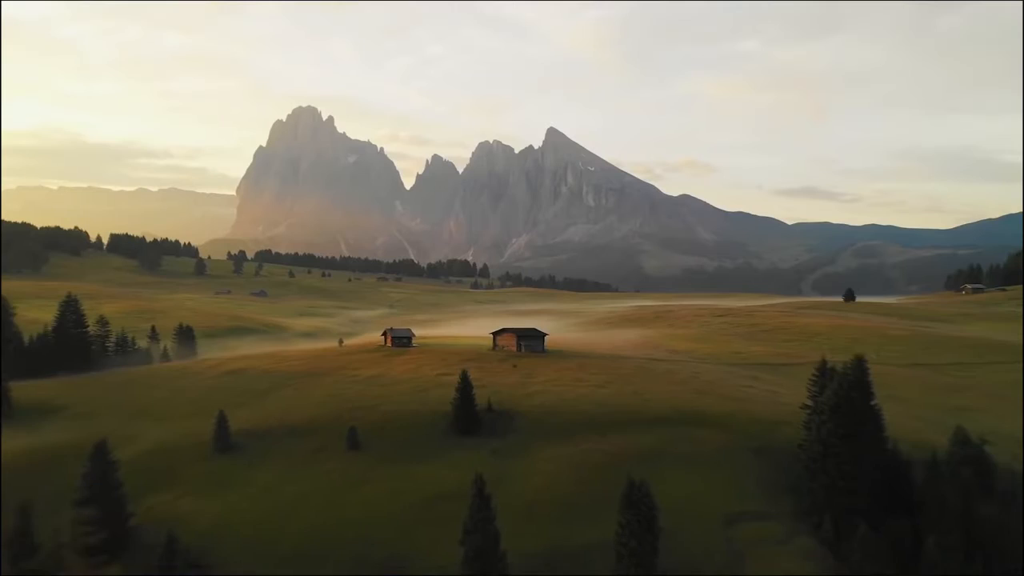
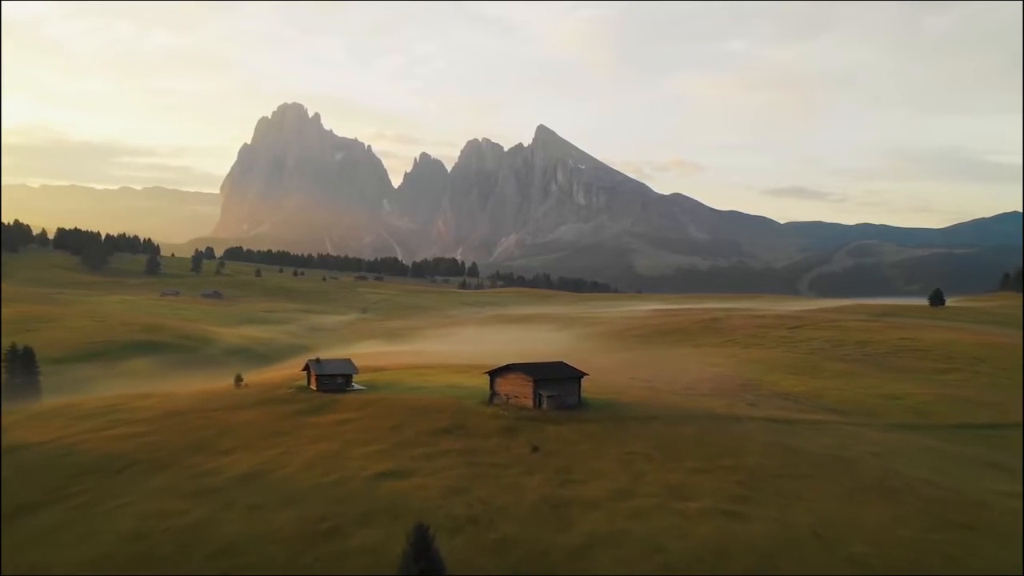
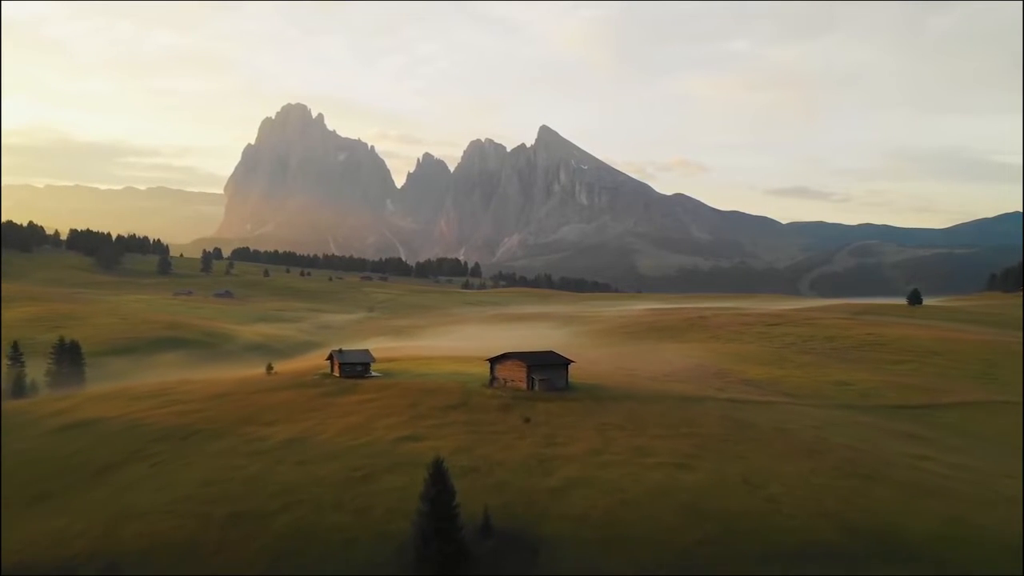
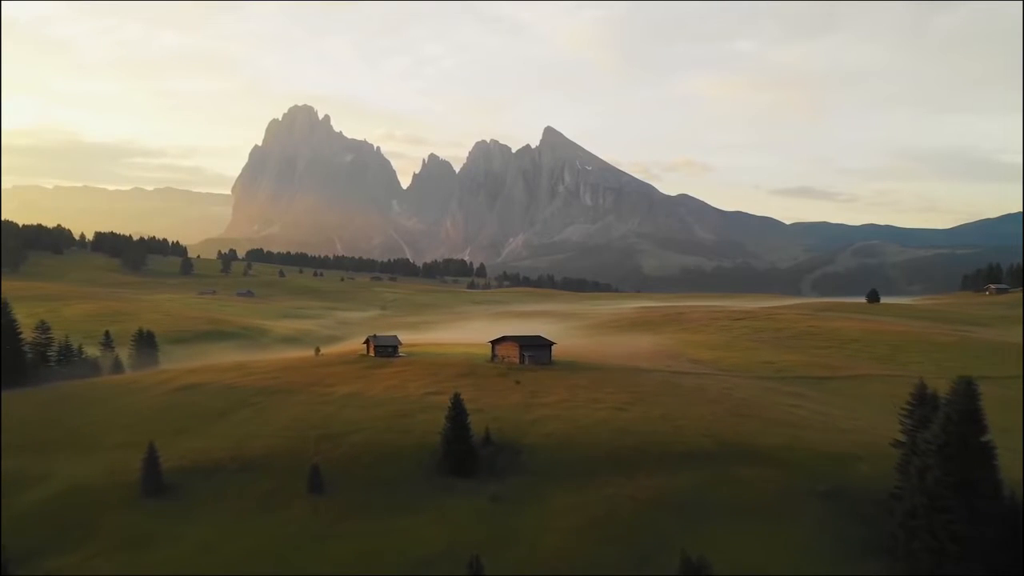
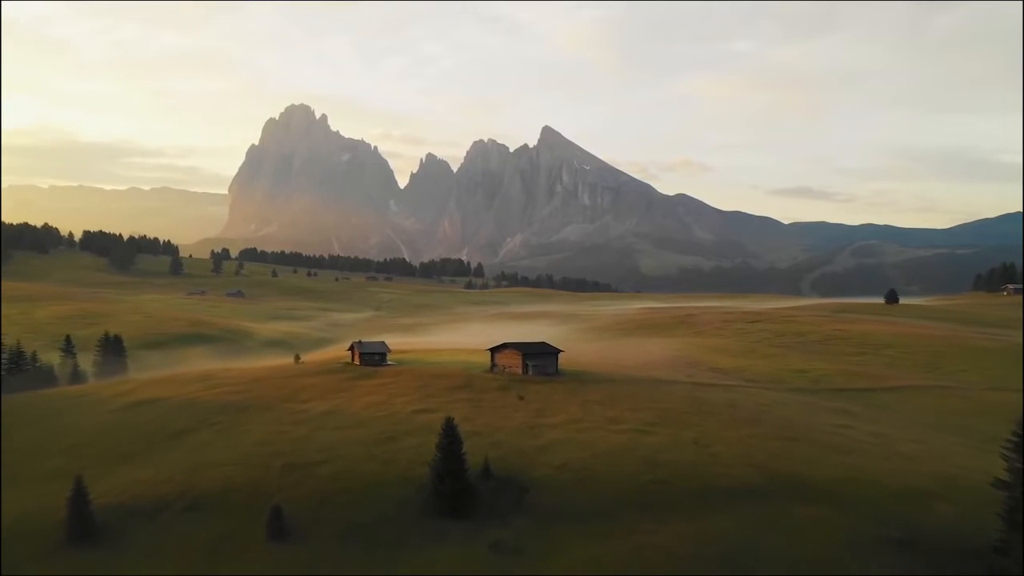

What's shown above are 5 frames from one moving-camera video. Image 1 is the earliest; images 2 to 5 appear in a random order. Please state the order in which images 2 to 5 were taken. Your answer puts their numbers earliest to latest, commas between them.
4, 5, 3, 2
